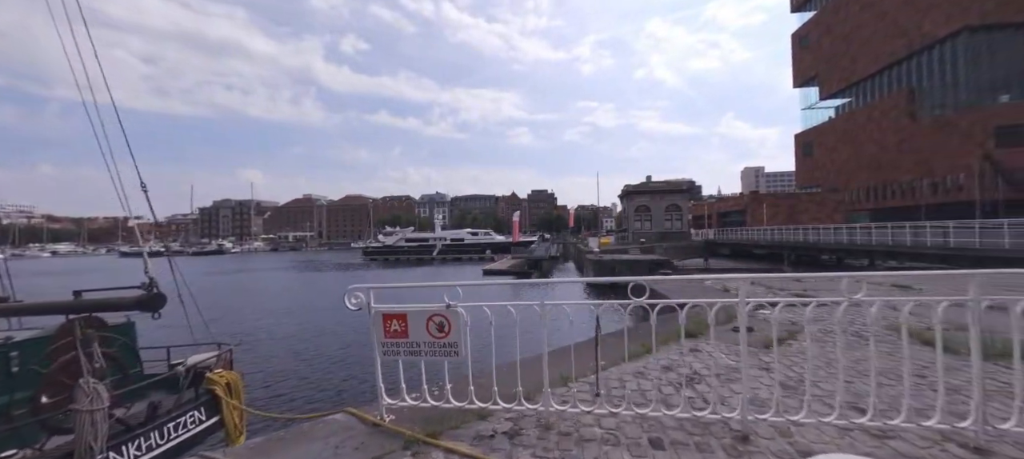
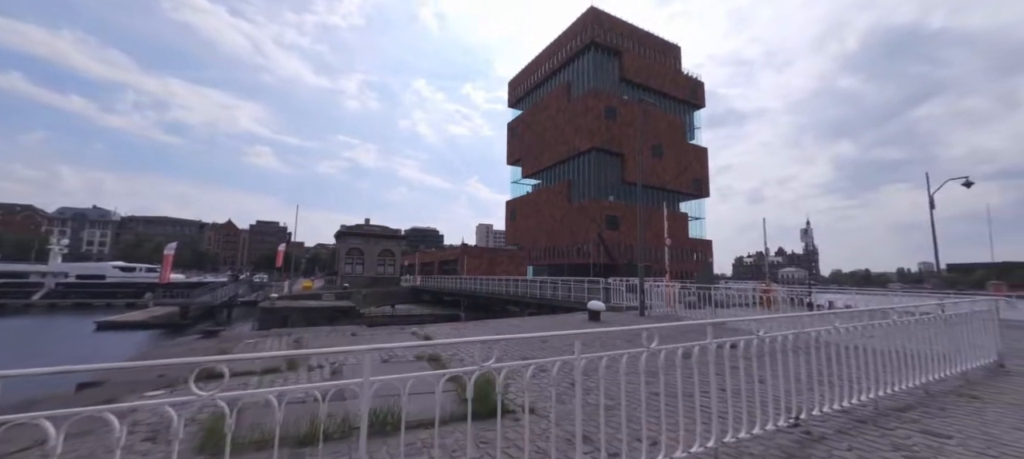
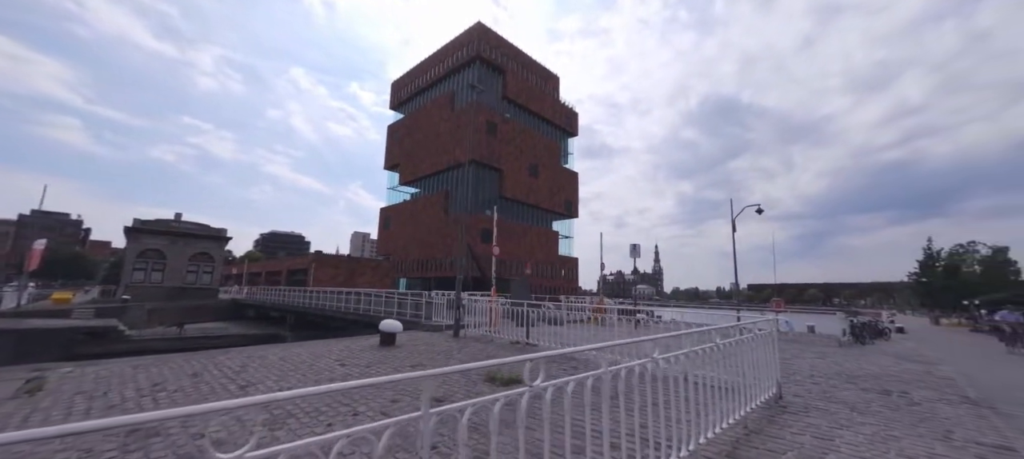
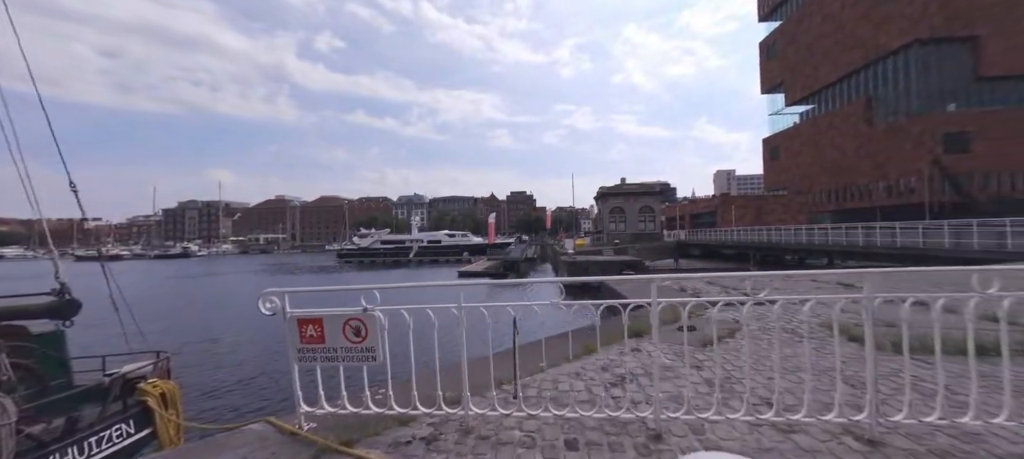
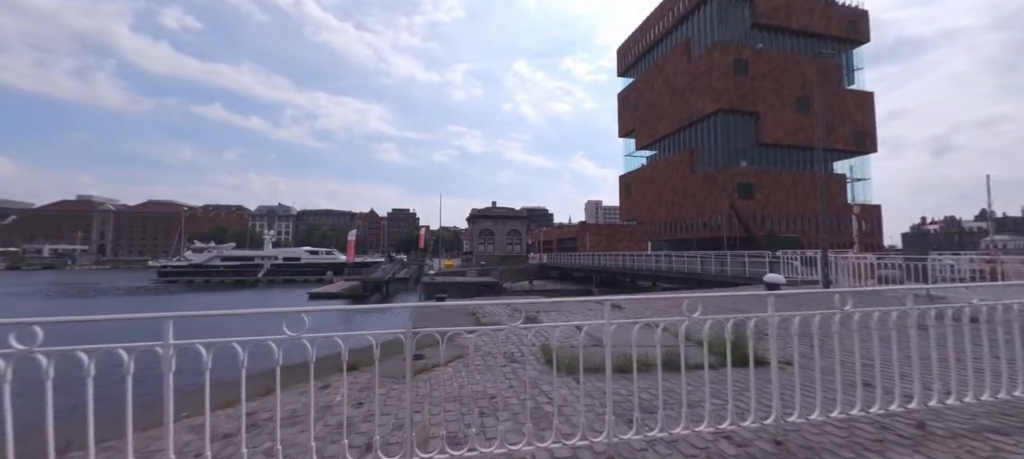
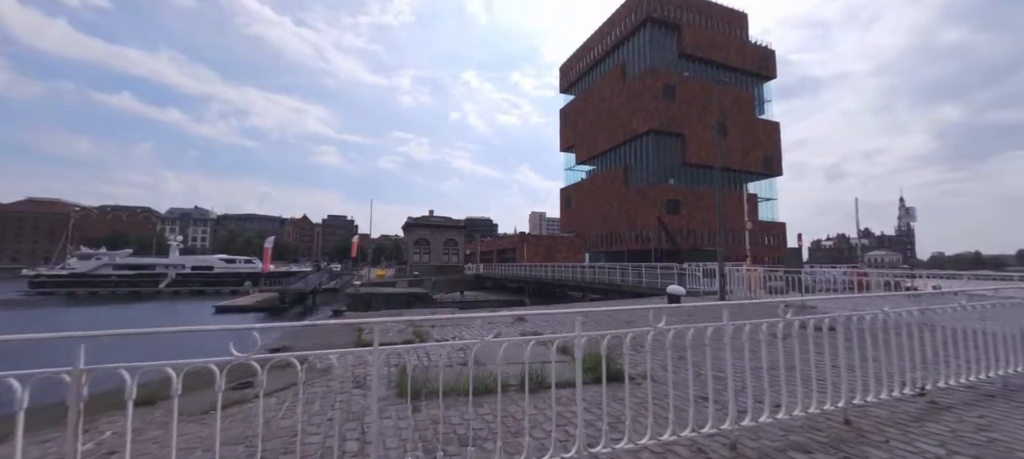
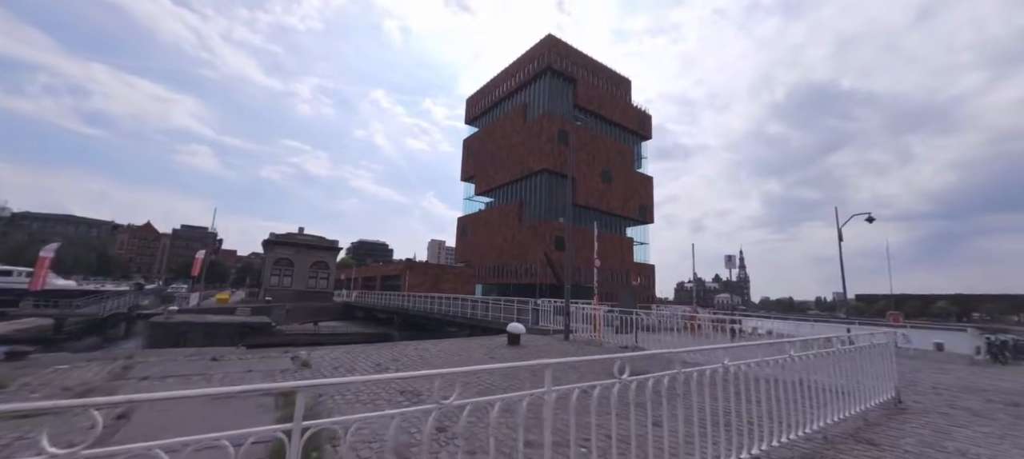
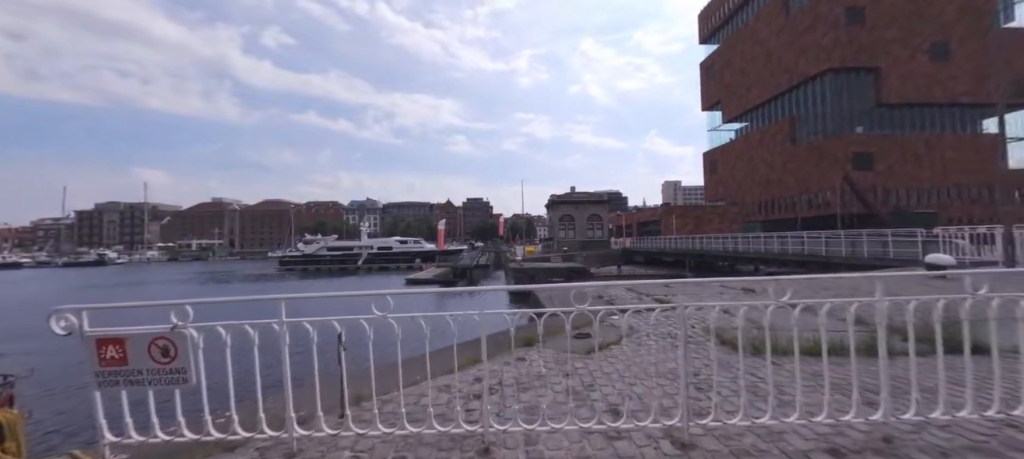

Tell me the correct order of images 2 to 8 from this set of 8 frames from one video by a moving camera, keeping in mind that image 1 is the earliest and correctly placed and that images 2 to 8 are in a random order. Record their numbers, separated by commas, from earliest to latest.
4, 8, 5, 6, 2, 7, 3
